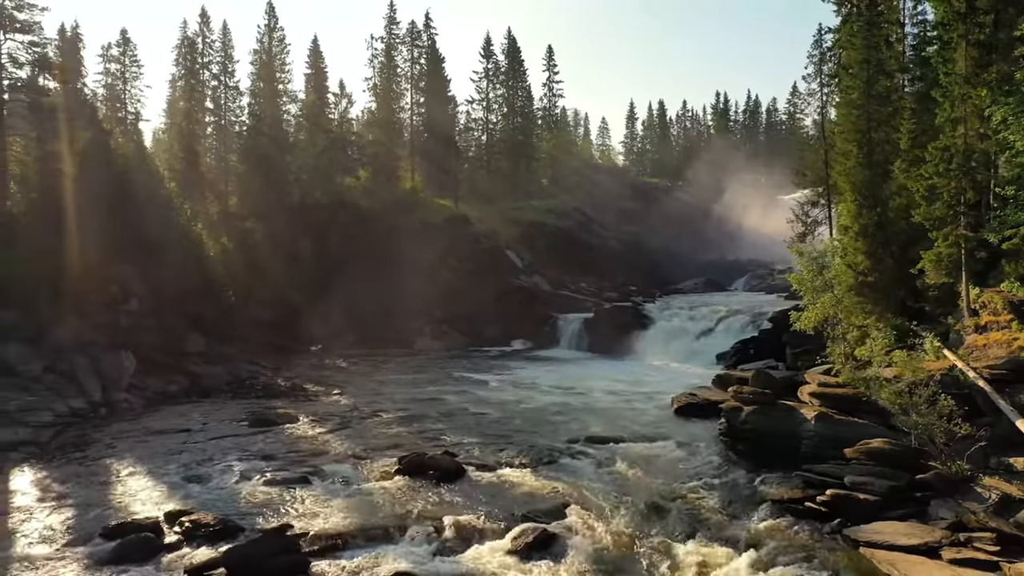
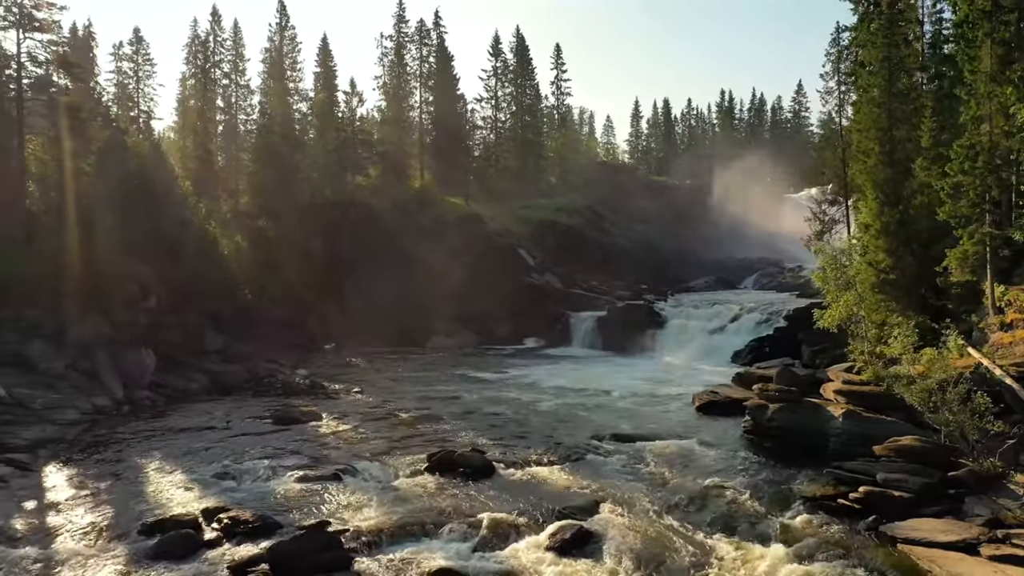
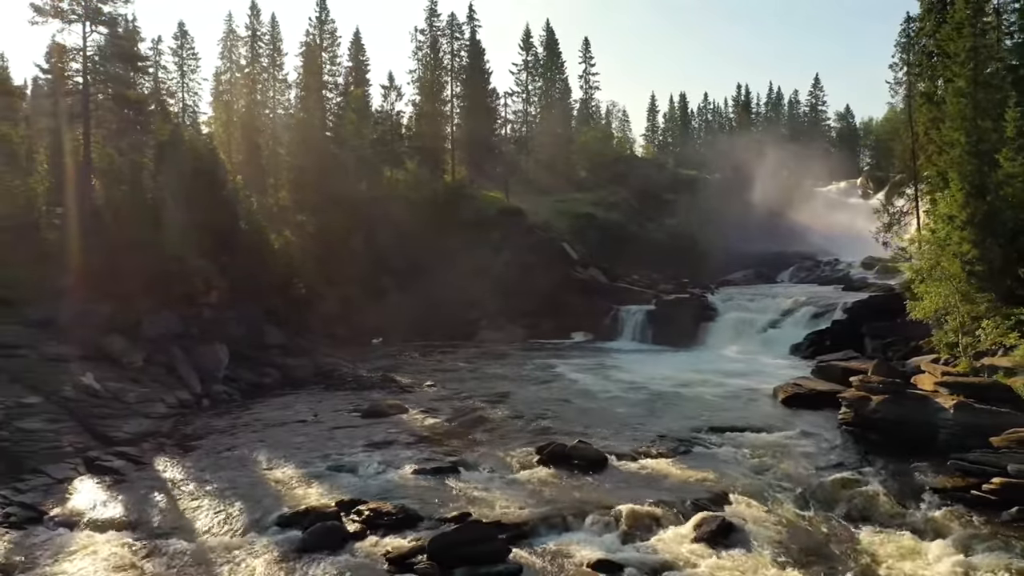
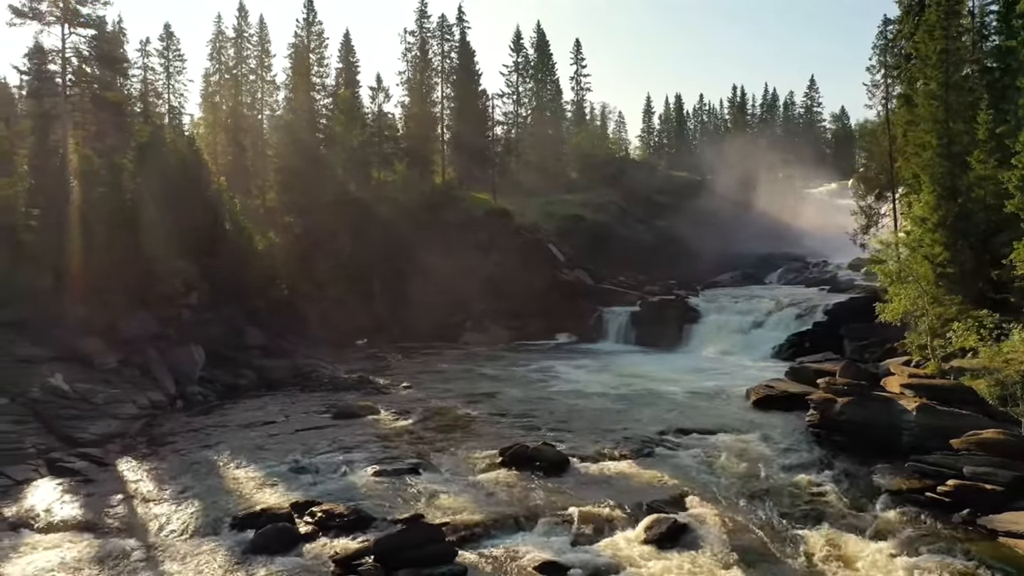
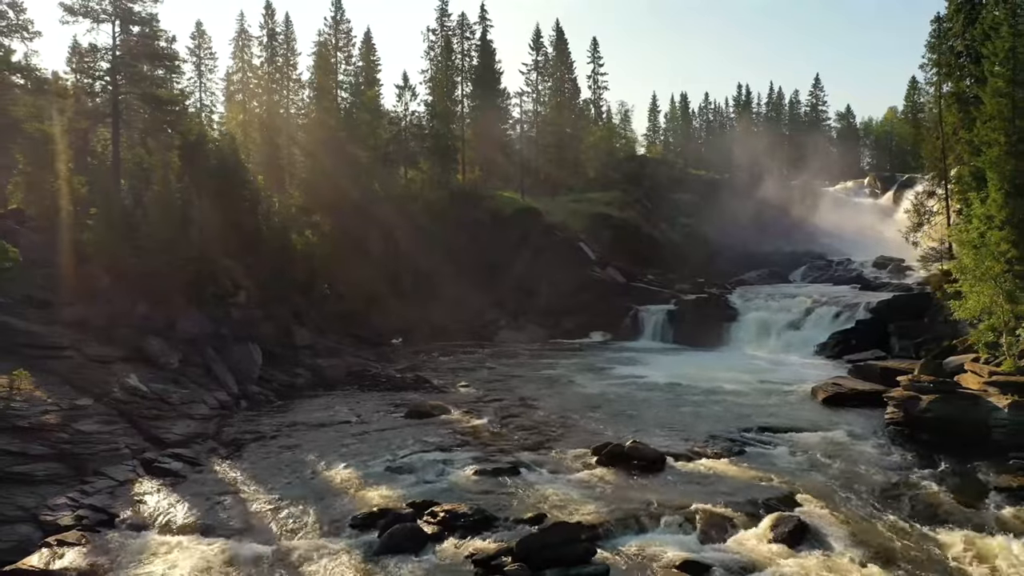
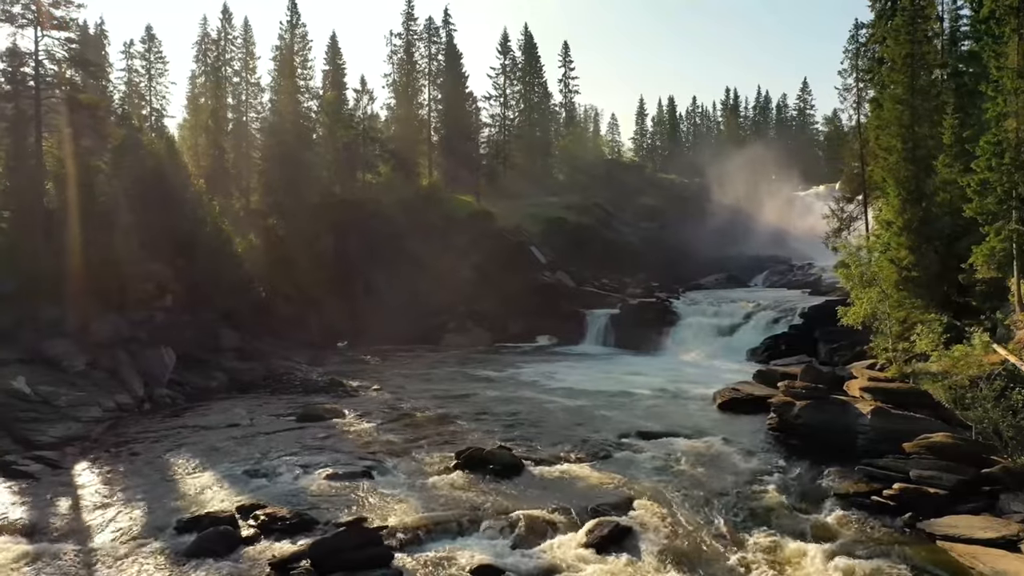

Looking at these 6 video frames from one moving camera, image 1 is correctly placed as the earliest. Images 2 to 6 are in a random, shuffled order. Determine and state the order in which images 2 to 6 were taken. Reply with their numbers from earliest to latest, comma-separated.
2, 6, 4, 3, 5
